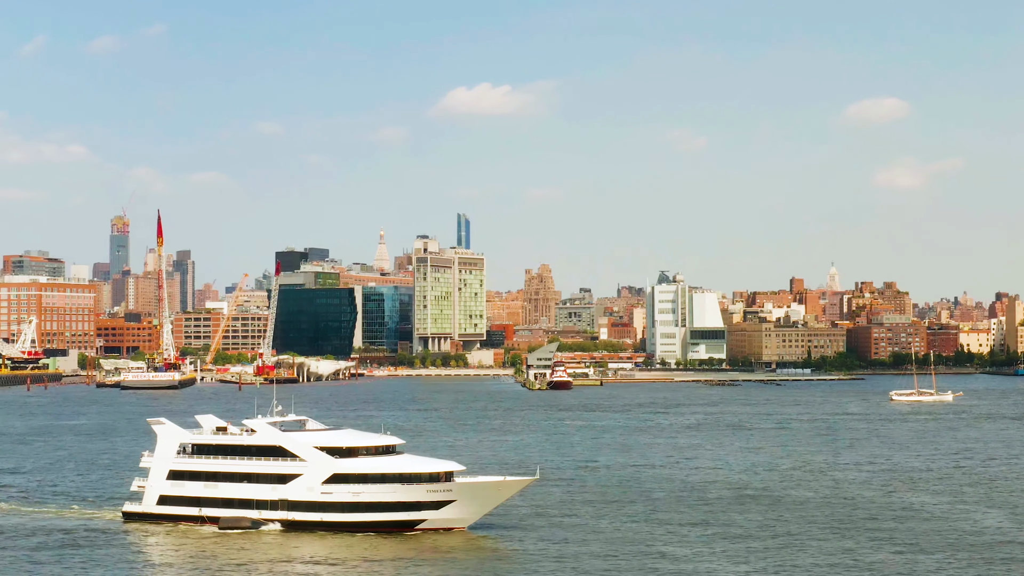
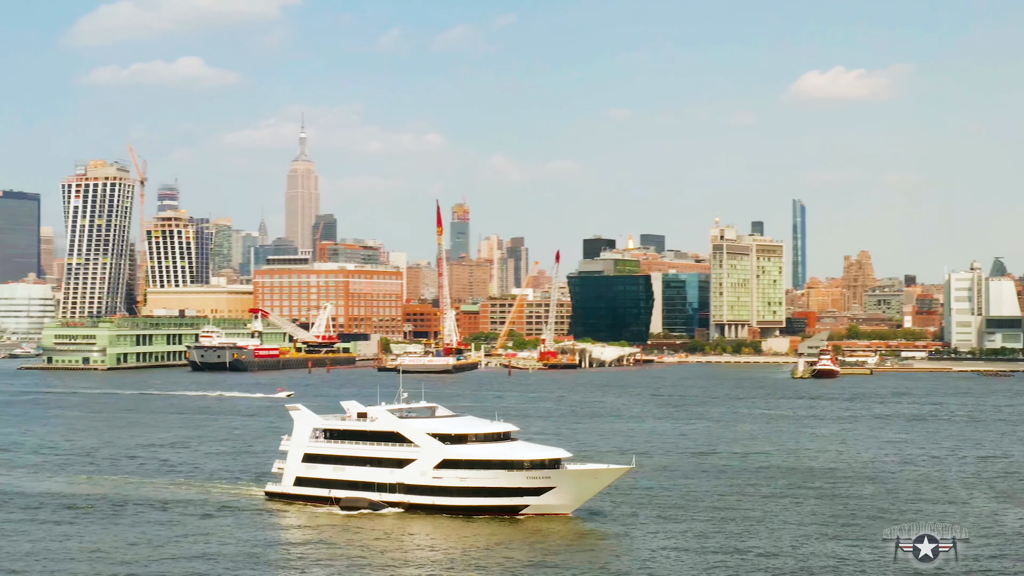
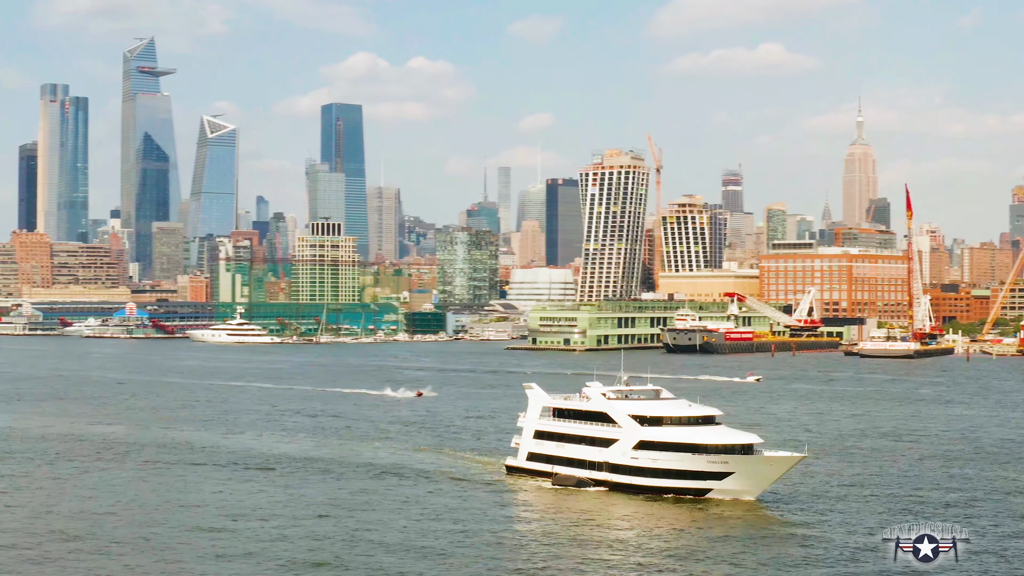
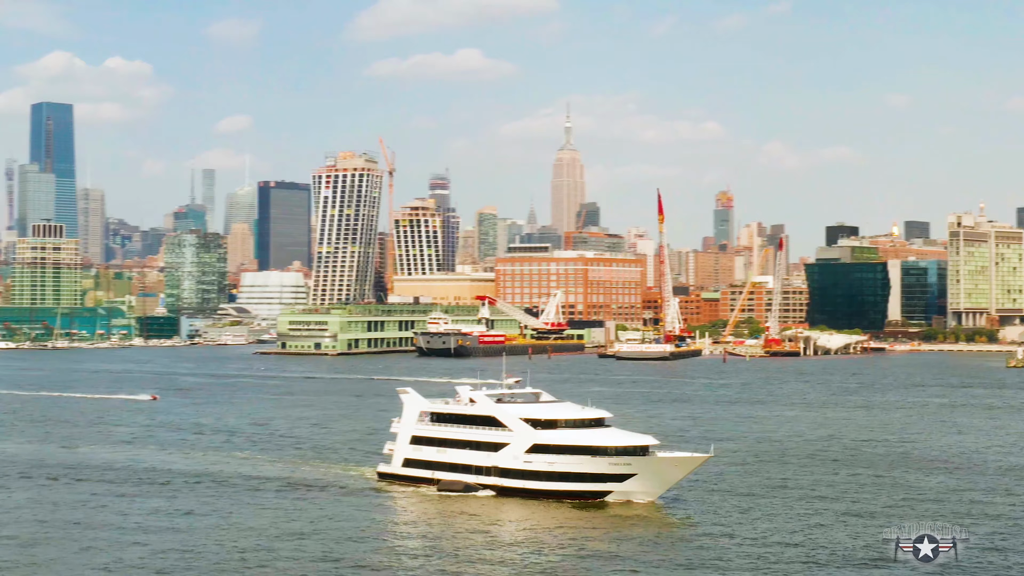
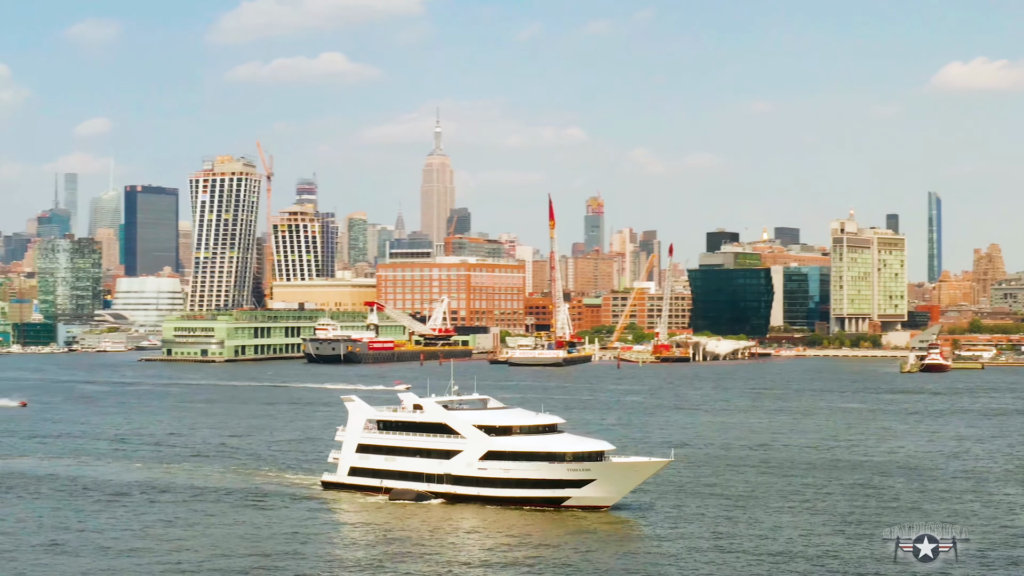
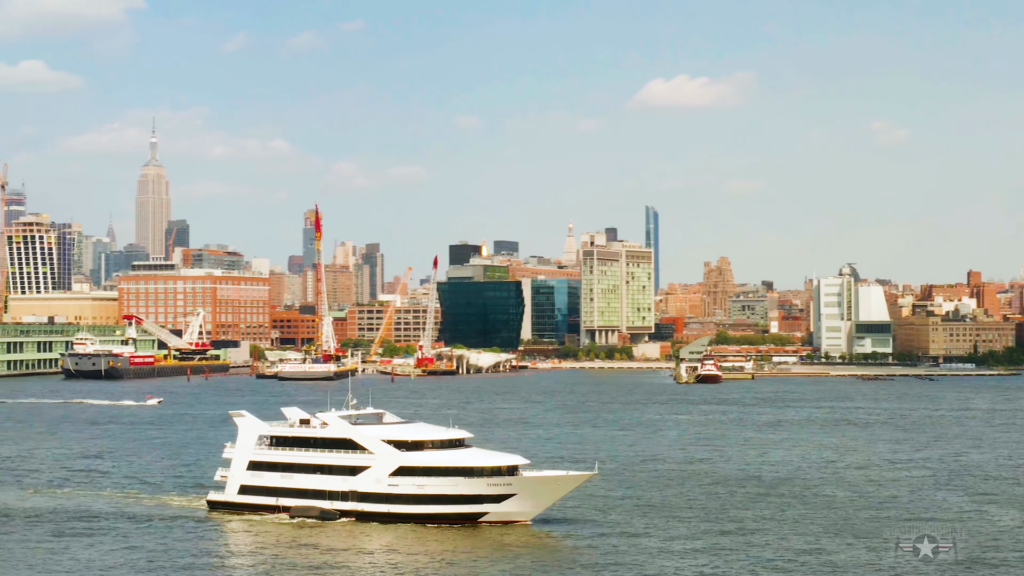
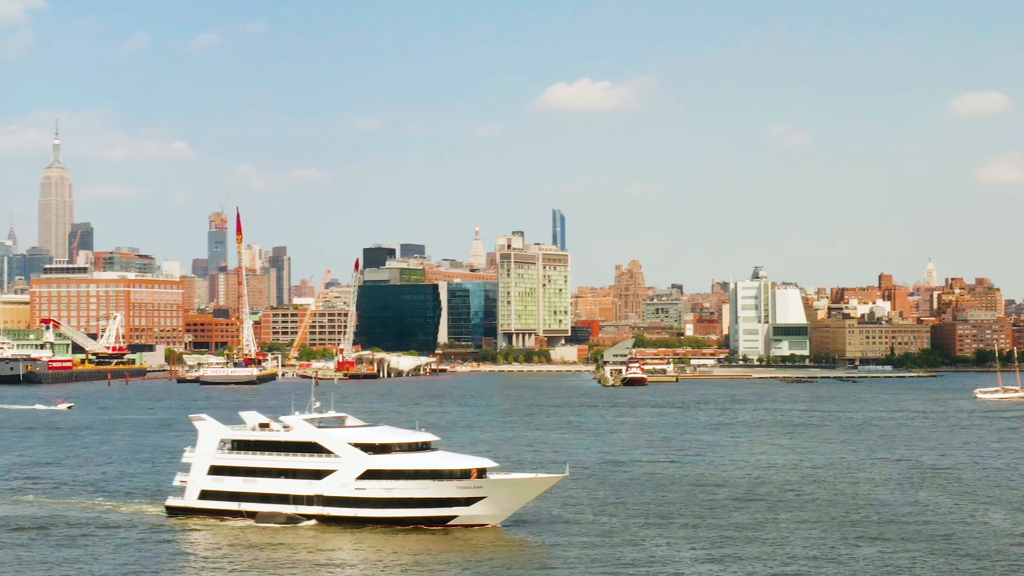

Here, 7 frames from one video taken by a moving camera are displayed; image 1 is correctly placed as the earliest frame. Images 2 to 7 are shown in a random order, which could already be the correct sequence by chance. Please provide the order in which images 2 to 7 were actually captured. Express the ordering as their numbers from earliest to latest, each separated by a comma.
7, 6, 2, 5, 4, 3
